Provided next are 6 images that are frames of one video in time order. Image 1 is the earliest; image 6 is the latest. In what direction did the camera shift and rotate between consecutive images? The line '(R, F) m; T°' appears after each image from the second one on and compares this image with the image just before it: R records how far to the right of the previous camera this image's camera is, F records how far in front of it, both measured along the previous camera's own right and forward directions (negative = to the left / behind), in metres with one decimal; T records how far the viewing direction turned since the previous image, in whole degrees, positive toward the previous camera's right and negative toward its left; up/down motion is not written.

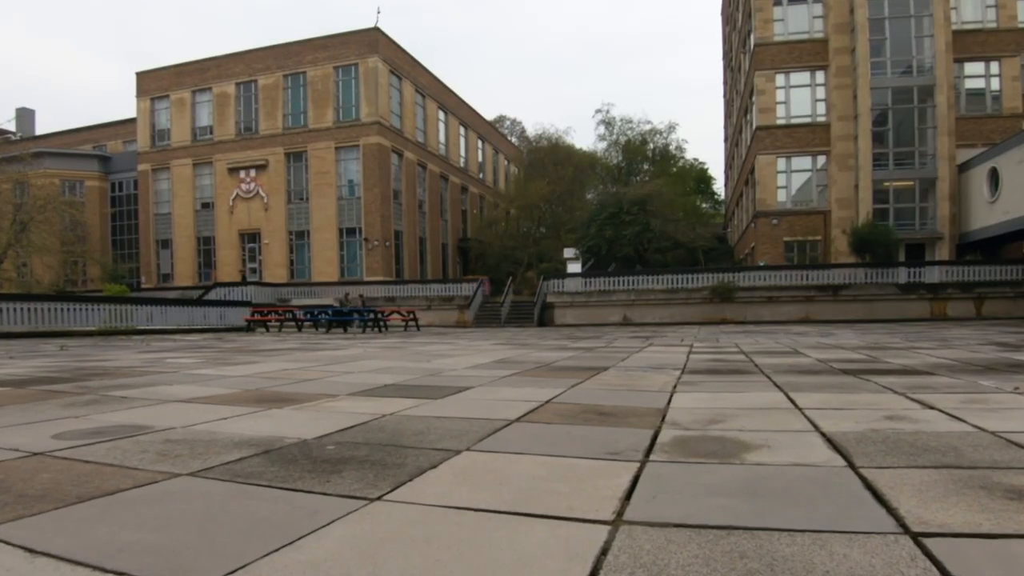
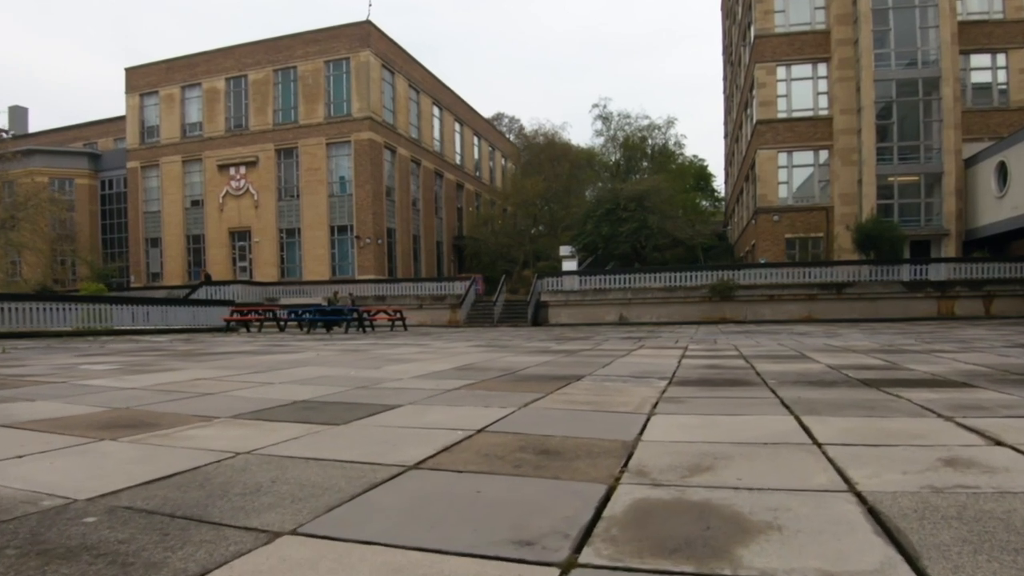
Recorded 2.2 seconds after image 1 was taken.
(+0.5, +1.4) m; 0°
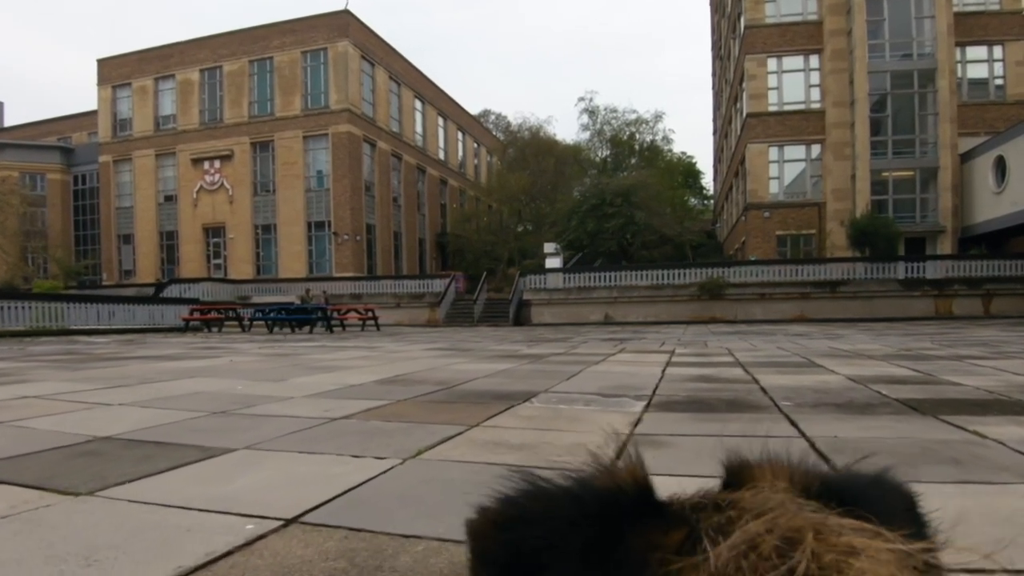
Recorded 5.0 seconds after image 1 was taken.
(+0.5, +1.8) m; +1°
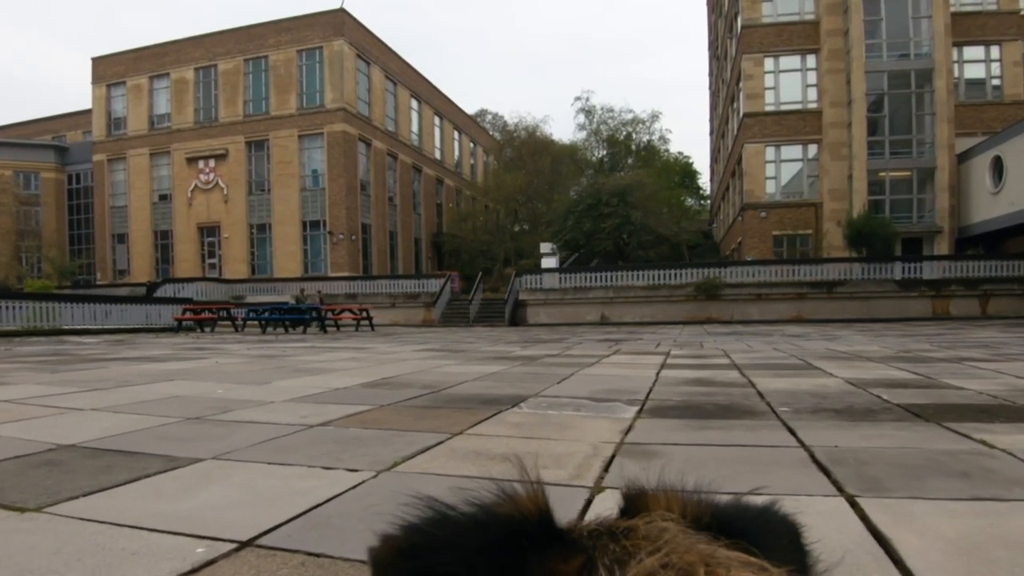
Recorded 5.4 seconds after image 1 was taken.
(+0.1, +0.2) m; 0°
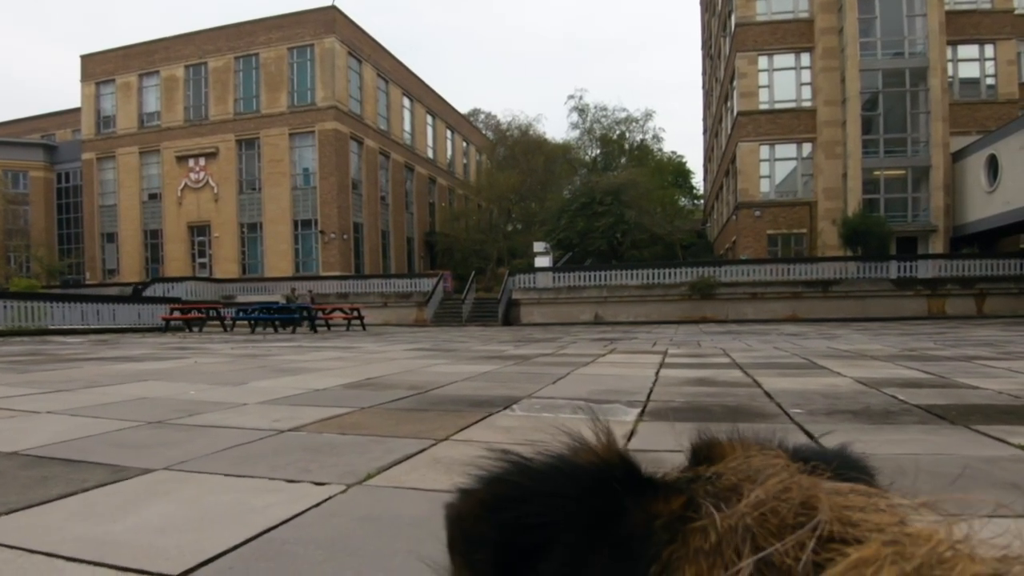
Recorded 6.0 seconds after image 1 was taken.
(0.0, +0.4) m; +1°
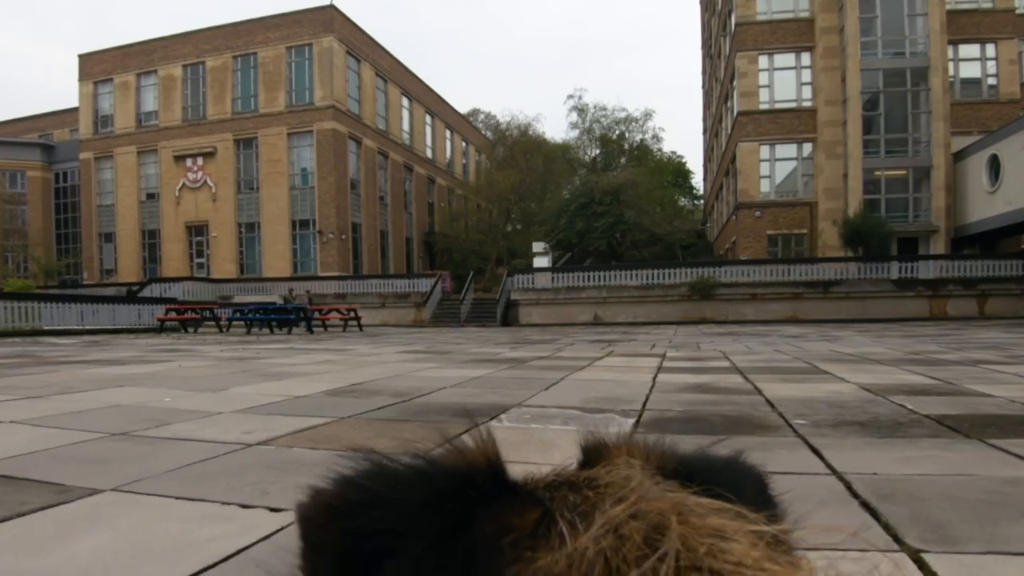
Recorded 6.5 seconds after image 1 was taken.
(+0.1, +0.3) m; 0°
